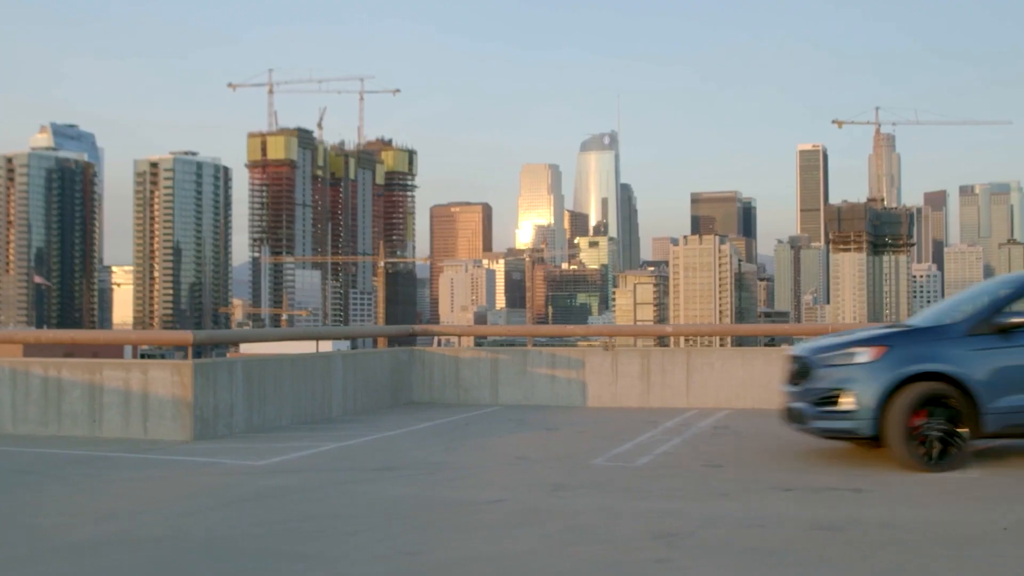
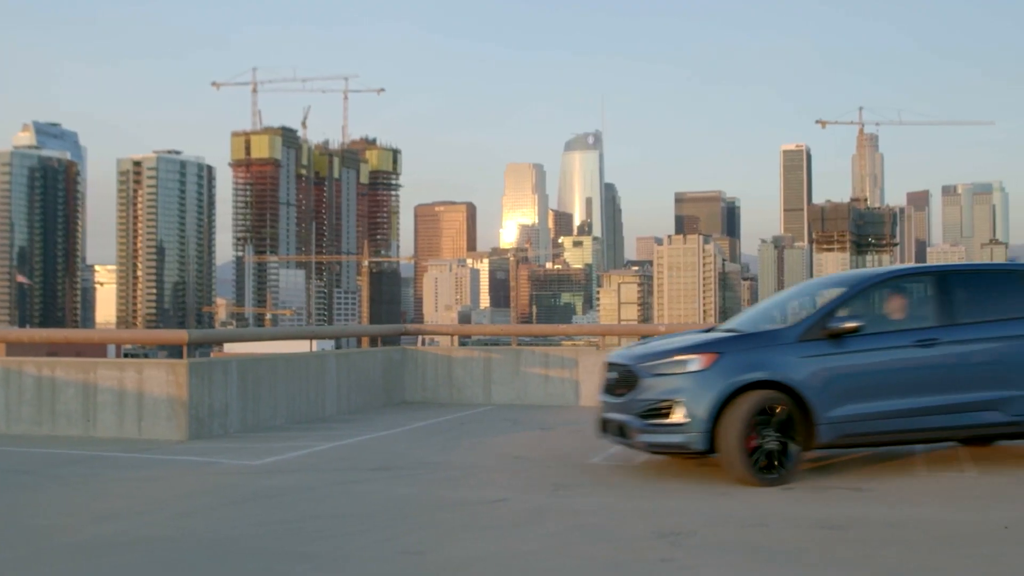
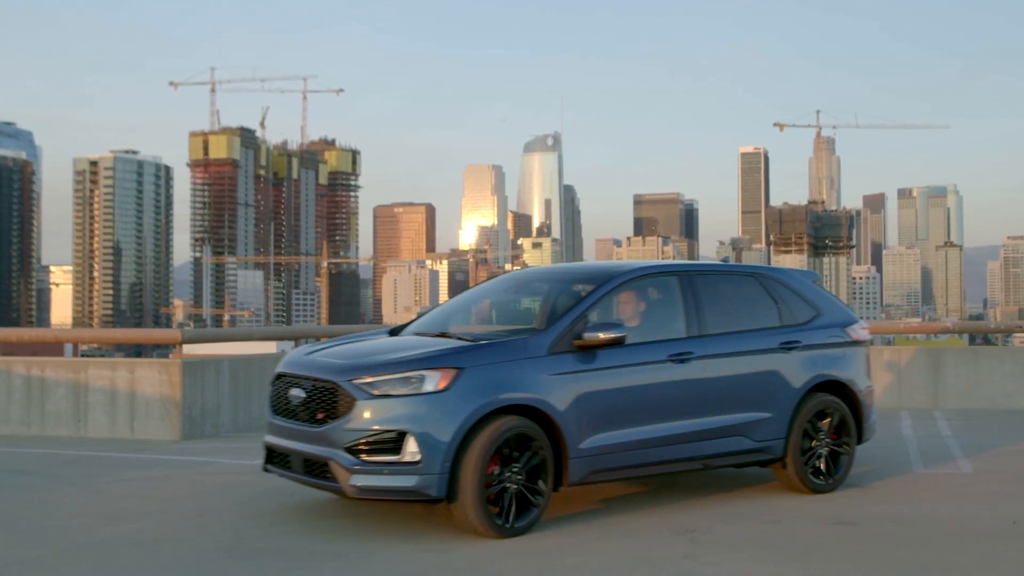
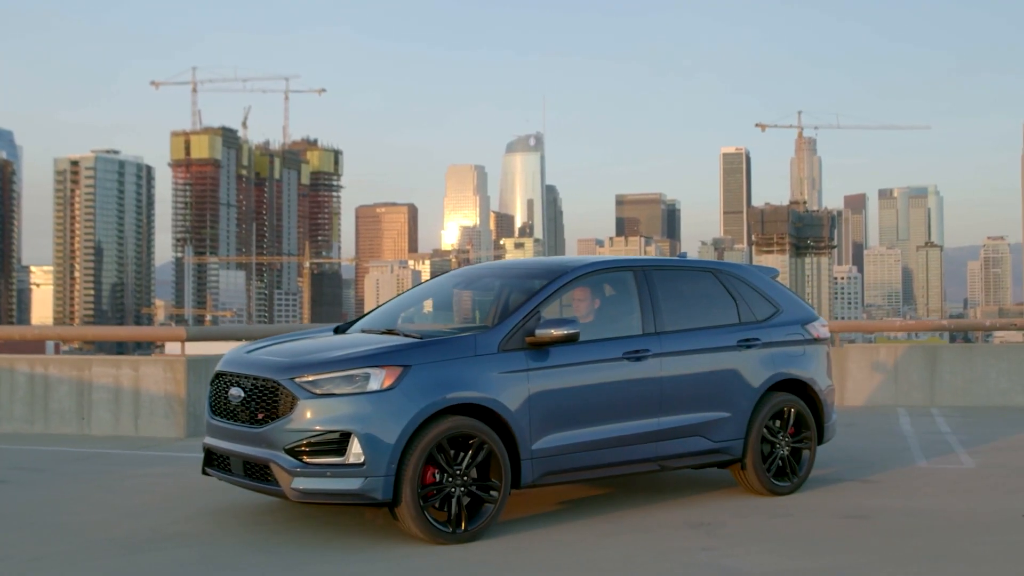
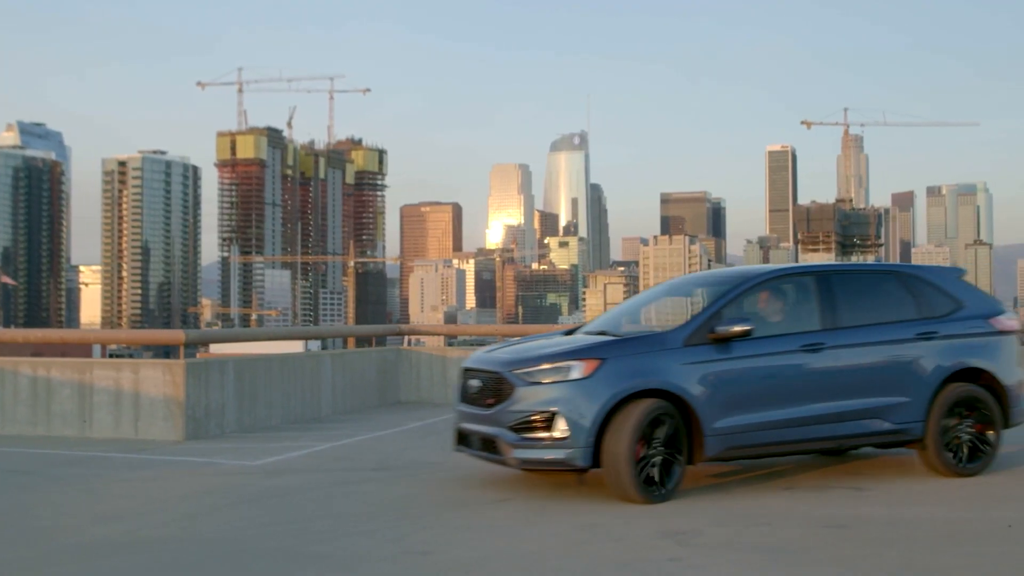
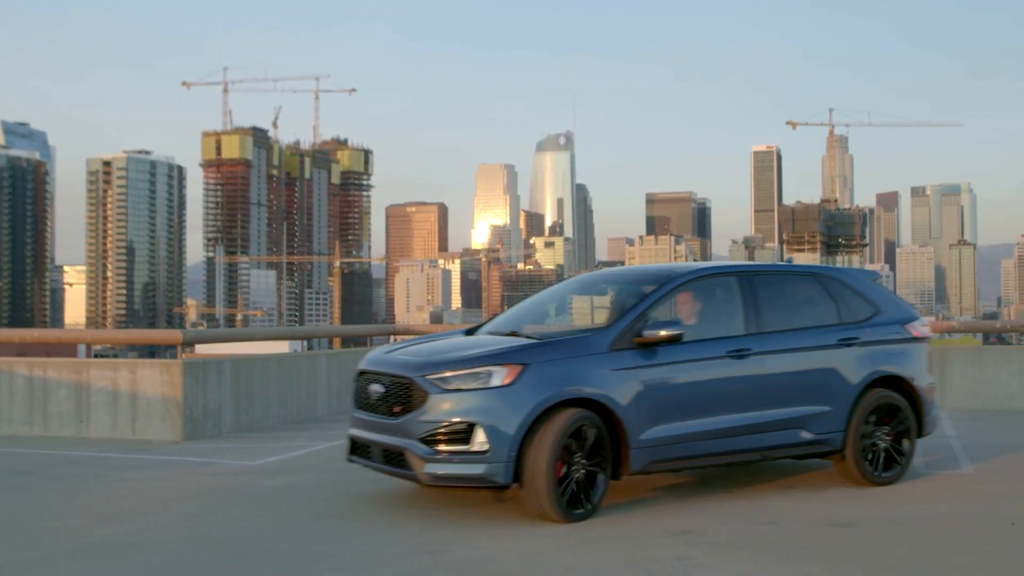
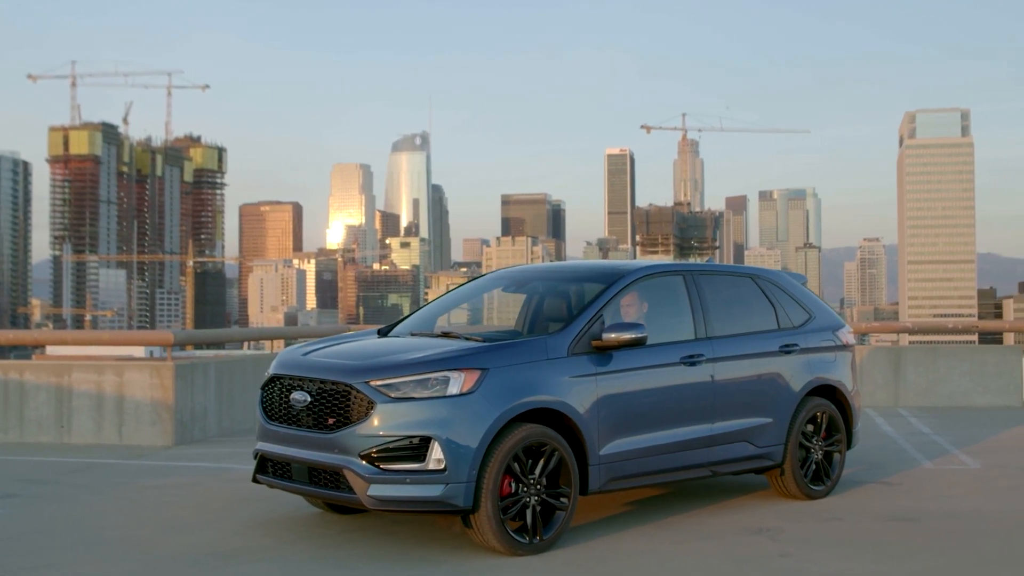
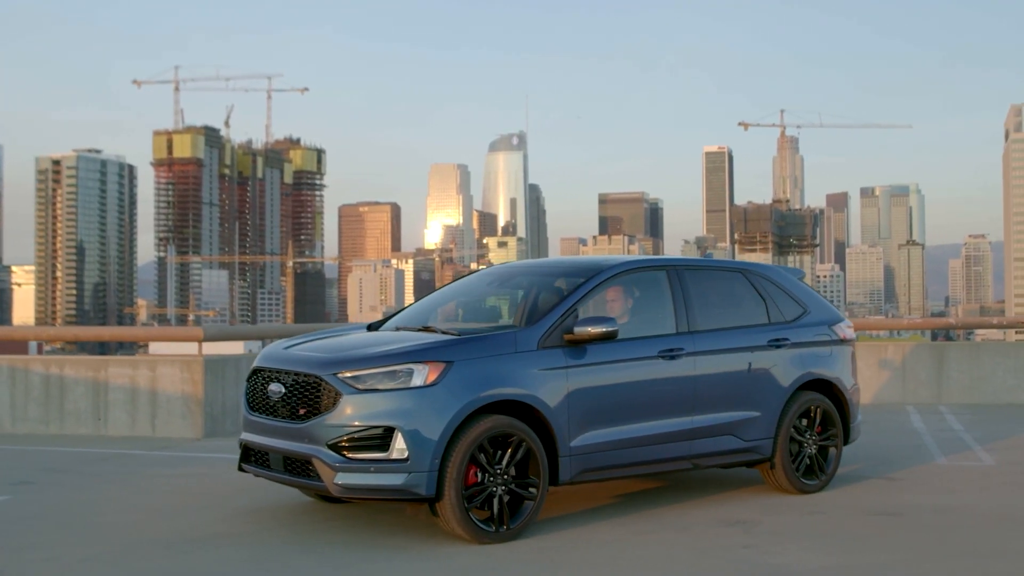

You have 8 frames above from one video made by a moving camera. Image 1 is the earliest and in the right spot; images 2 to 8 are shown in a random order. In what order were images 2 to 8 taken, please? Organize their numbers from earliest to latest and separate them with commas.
2, 5, 6, 3, 4, 8, 7
